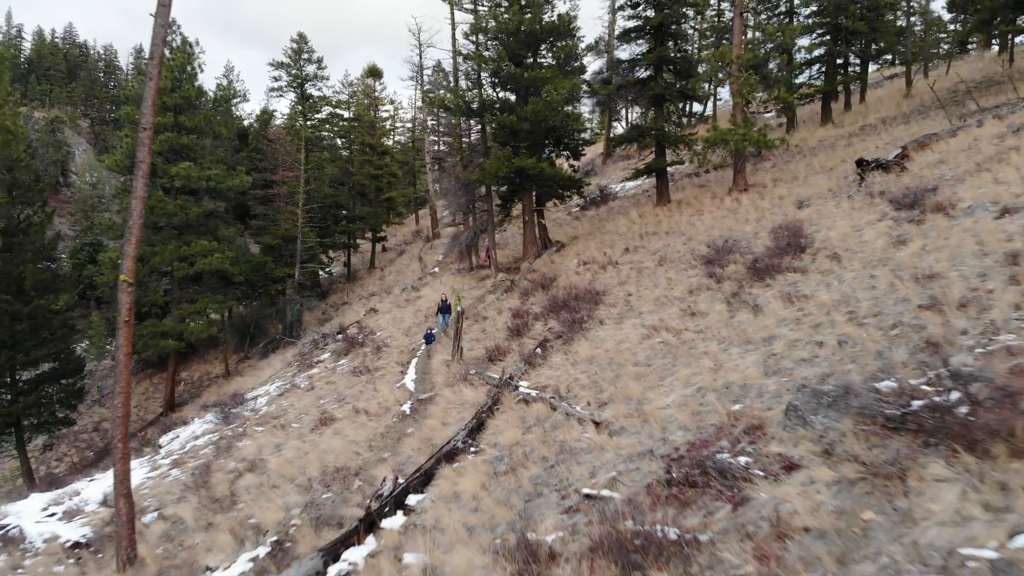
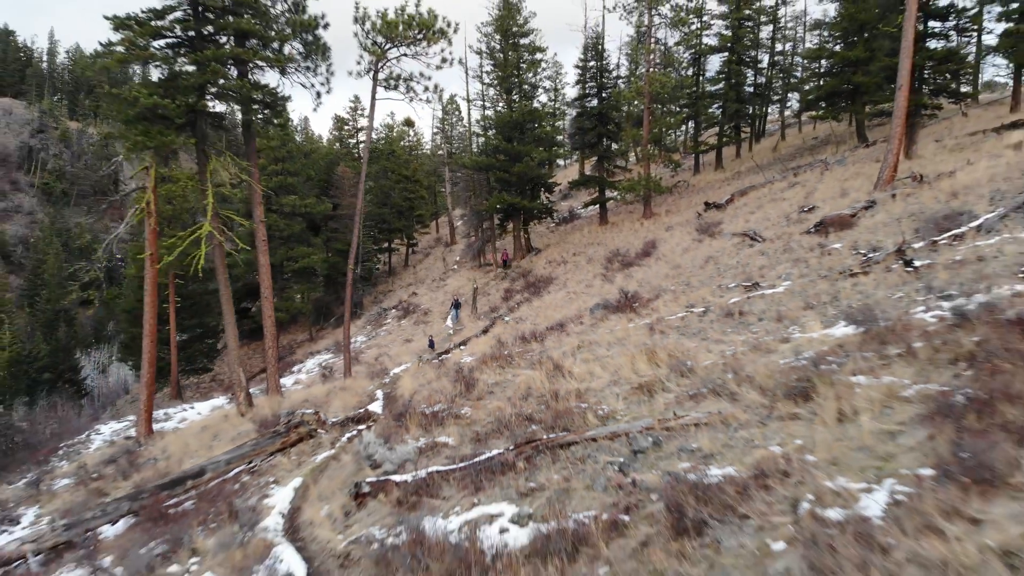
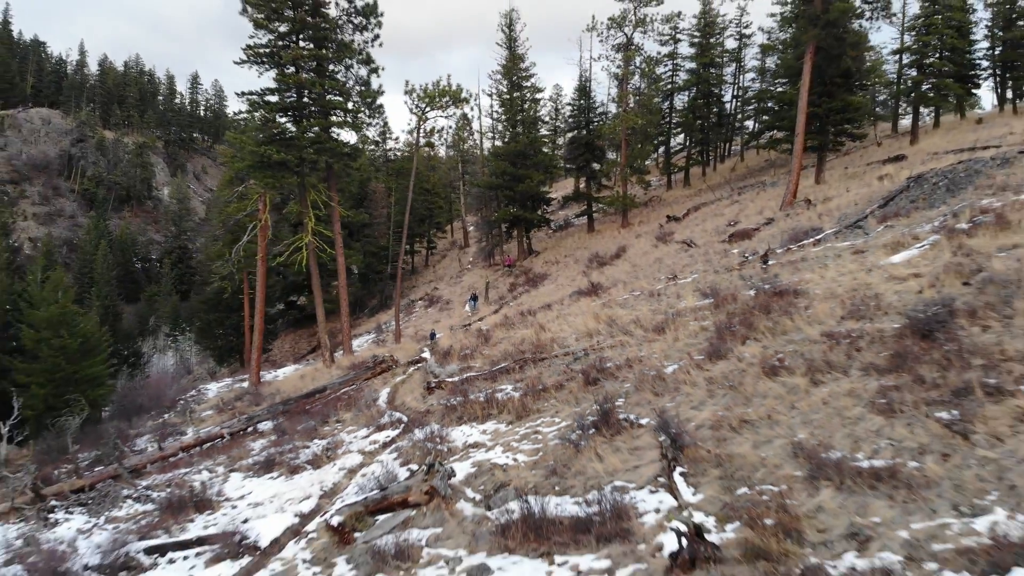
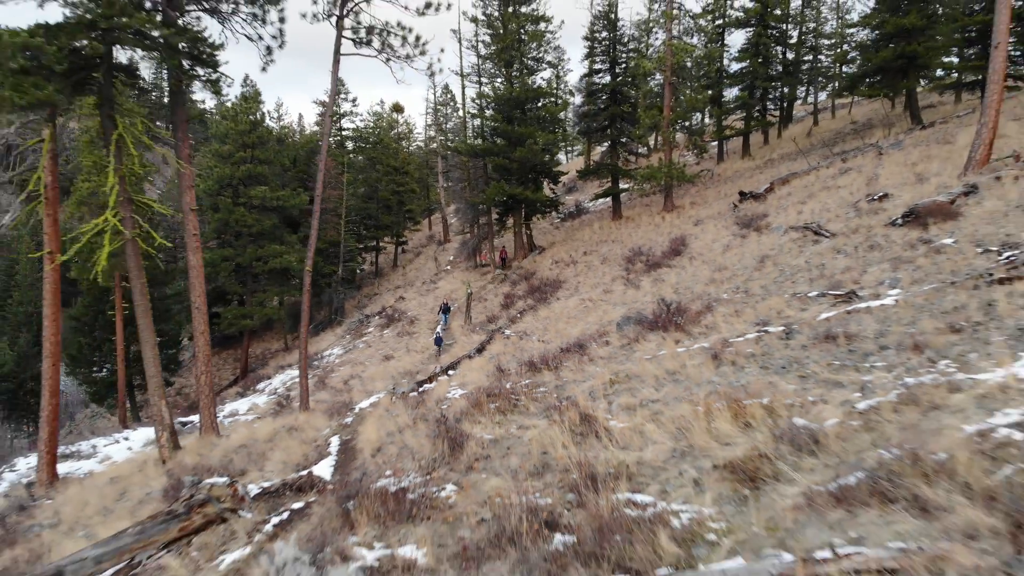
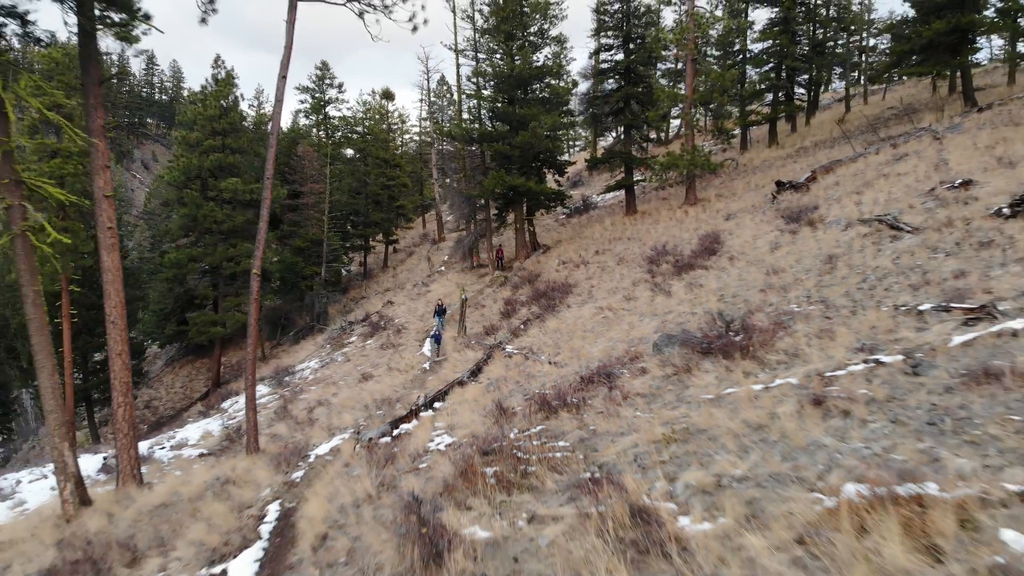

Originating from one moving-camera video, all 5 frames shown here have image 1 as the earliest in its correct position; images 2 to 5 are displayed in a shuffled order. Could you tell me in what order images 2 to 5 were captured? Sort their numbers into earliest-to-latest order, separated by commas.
5, 4, 2, 3
